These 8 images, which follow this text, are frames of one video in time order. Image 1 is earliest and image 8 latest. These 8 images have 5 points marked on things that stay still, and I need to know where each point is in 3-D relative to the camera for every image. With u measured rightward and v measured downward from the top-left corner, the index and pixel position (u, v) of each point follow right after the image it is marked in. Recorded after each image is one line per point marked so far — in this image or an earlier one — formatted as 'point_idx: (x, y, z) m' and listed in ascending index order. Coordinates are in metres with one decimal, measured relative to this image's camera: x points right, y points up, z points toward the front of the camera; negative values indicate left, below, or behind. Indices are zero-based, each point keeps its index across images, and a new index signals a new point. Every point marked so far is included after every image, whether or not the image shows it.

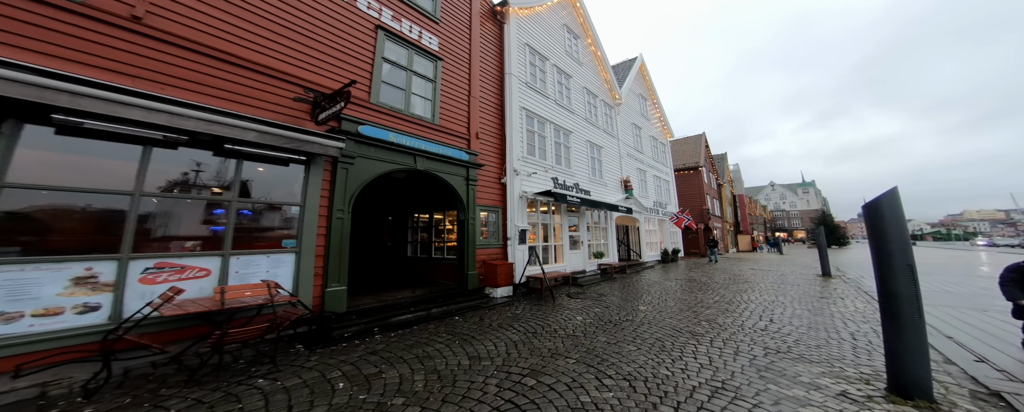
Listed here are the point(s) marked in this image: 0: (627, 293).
0: (+3.3, -2.6, +8.2) m
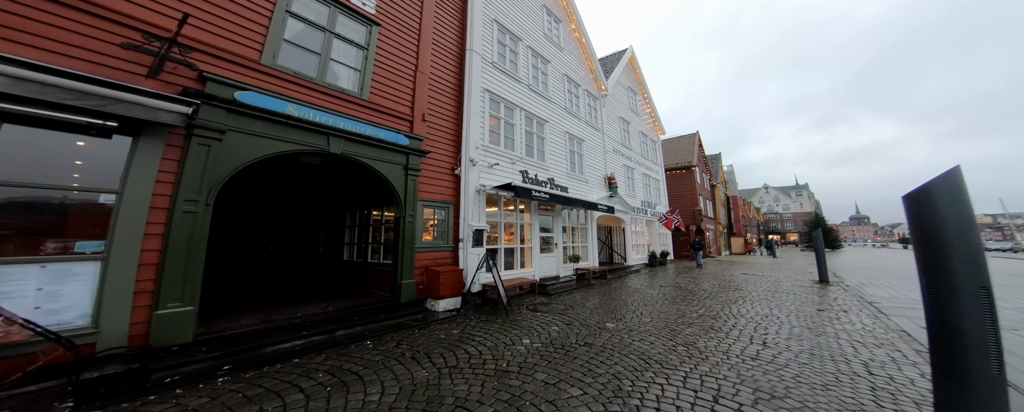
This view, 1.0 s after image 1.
0: (+2.3, -2.5, +7.2) m
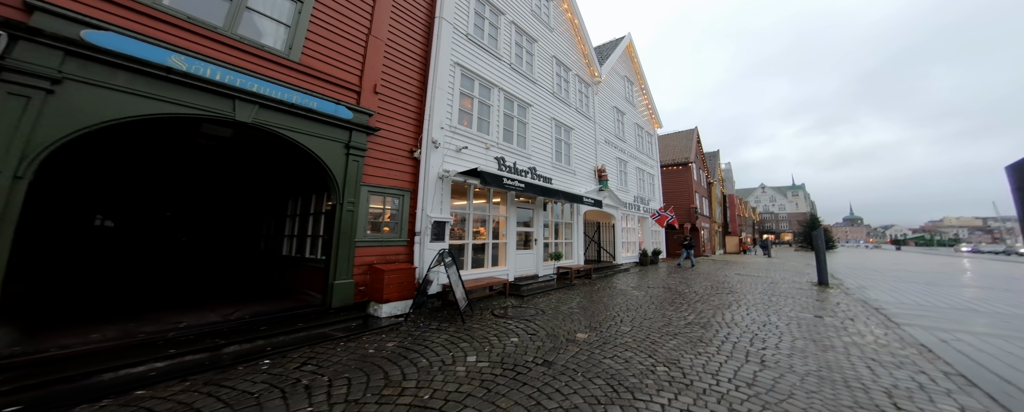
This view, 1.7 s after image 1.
0: (+1.5, -2.3, +6.4) m
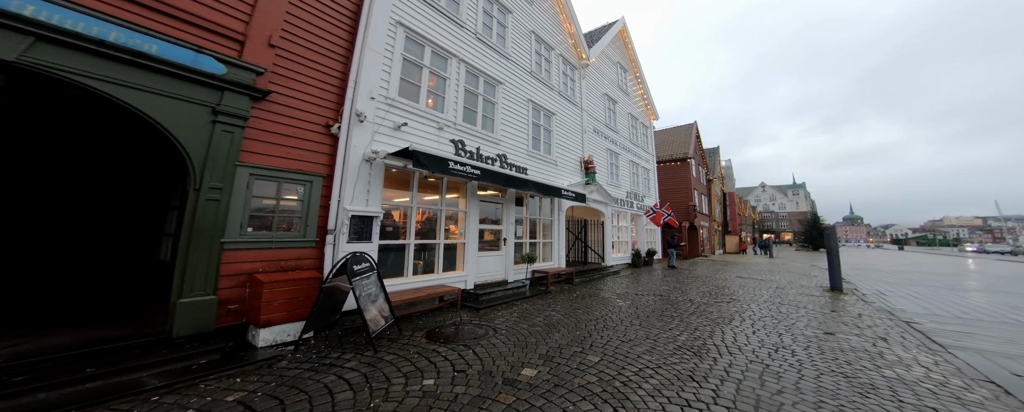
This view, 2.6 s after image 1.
0: (+0.7, -2.2, +5.3) m
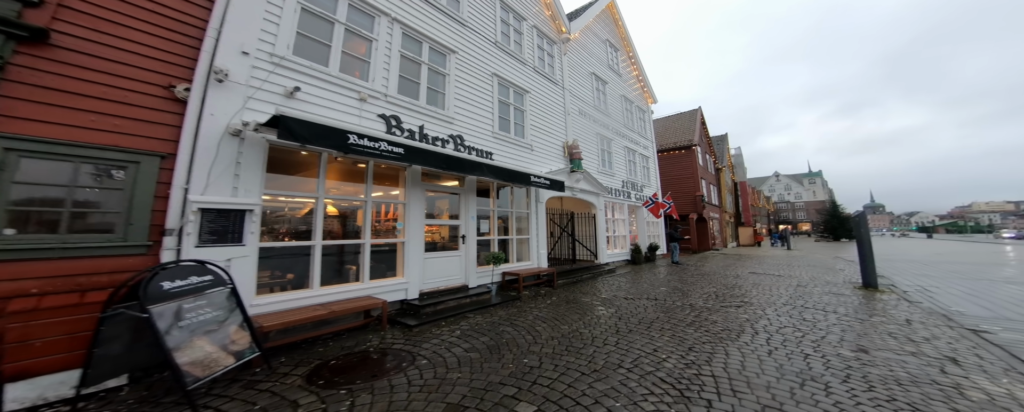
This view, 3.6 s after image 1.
0: (-0.3, -2.0, +4.1) m
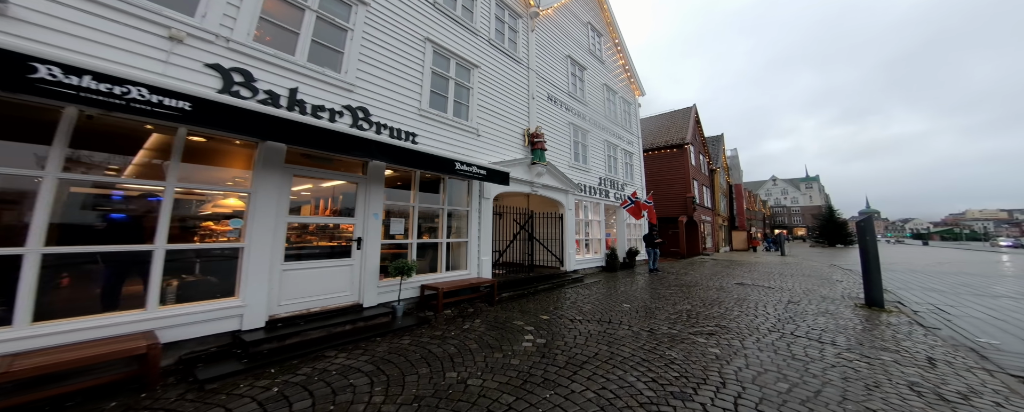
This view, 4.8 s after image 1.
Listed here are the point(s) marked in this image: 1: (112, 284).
0: (-1.8, -1.9, +2.6) m
1: (-4.3, -0.8, +3.0) m
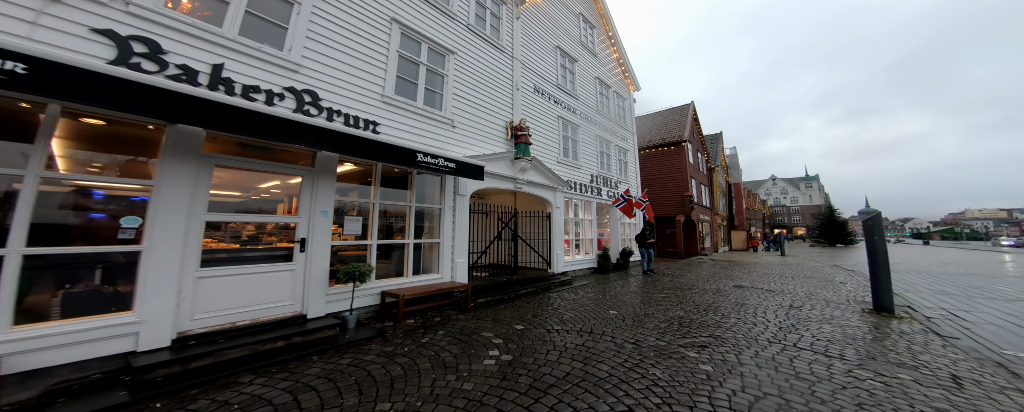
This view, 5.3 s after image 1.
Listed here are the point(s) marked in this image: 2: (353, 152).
0: (-2.3, -1.8, +2.1) m
1: (-4.8, -0.8, +2.4) m
2: (-2.2, +0.8, +4.3) m
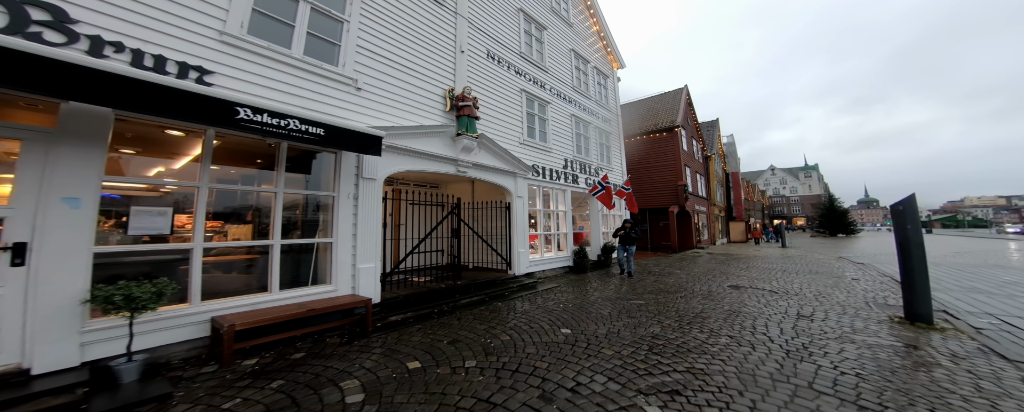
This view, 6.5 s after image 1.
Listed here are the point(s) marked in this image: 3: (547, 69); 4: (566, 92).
0: (-3.7, -1.7, +0.5) m
1: (-6.1, -0.7, +0.8) m
2: (-3.6, +0.9, +2.7) m
3: (+1.4, +5.1, +10.3) m
4: (+2.4, +4.4, +10.9) m
